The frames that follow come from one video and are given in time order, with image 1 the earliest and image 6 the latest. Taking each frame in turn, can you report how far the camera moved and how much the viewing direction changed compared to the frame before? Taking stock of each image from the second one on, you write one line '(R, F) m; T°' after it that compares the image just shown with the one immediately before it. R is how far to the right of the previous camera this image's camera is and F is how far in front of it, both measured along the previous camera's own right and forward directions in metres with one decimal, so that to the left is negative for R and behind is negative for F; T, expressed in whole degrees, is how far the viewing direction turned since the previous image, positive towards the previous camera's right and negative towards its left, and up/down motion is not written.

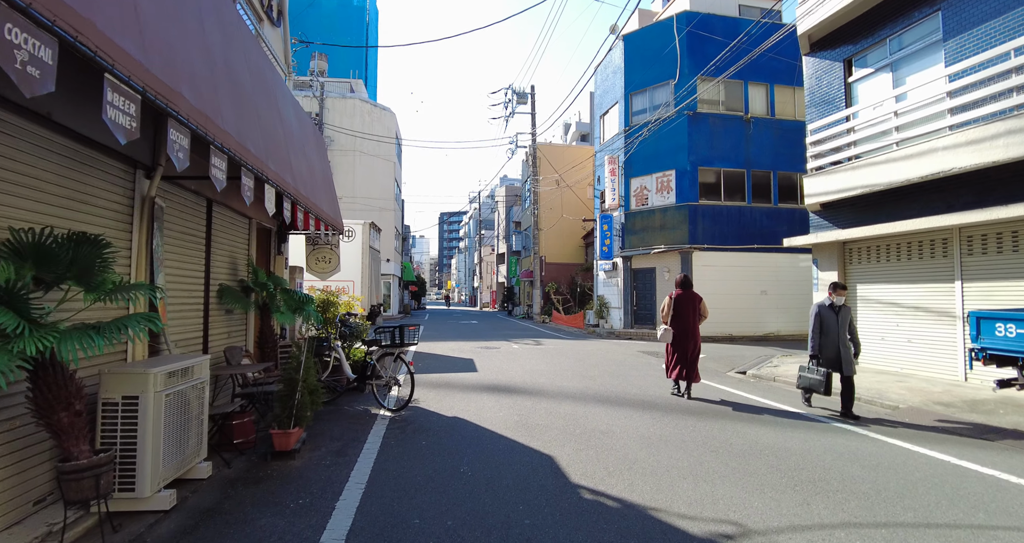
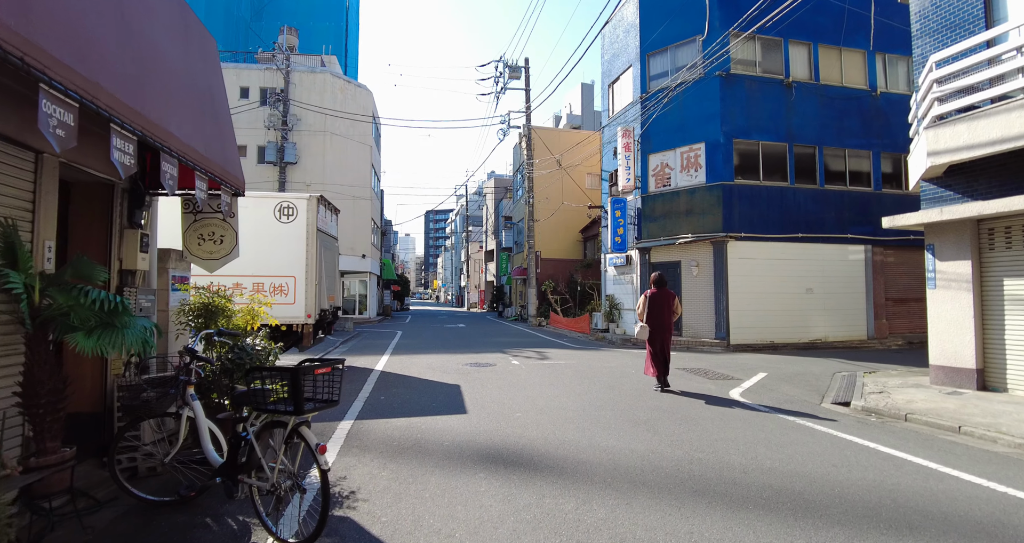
(-0.3, +3.4) m; +1°
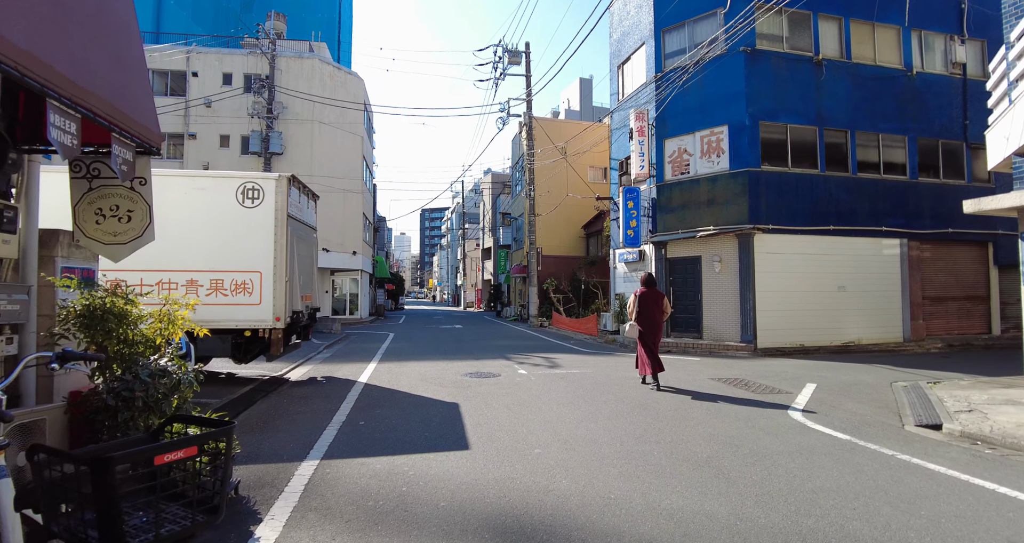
(-0.2, +1.5) m; 0°
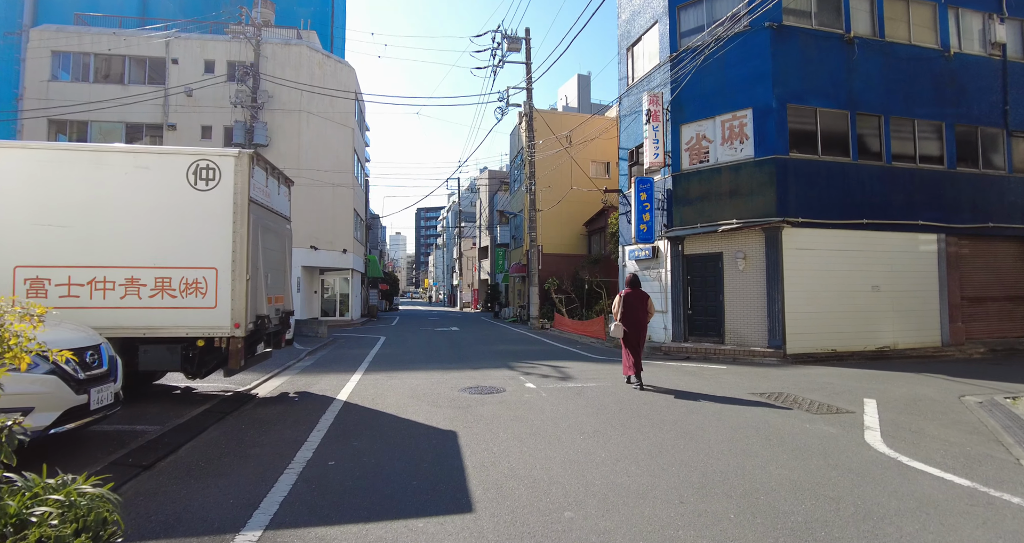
(-0.2, +1.4) m; 0°
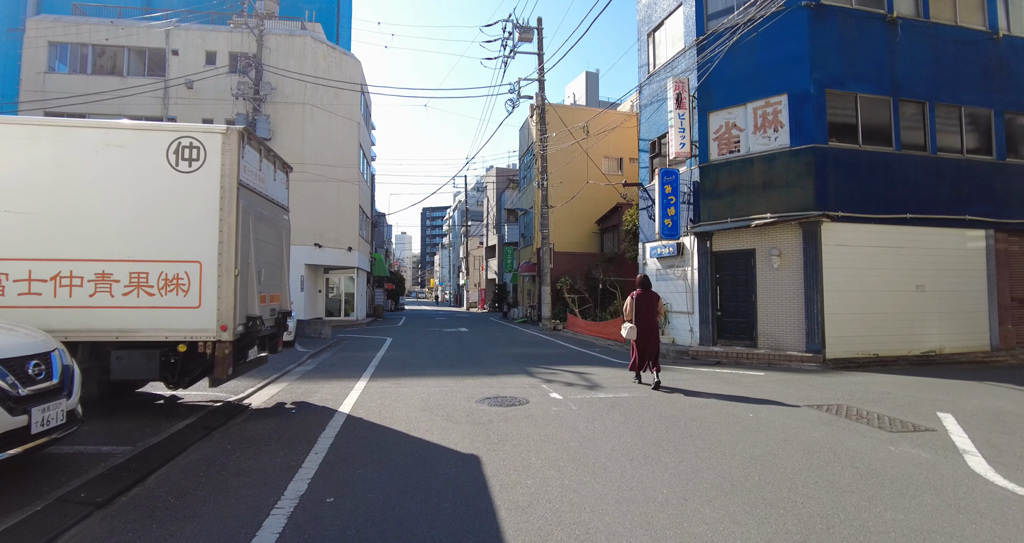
(-0.3, +0.9) m; -1°
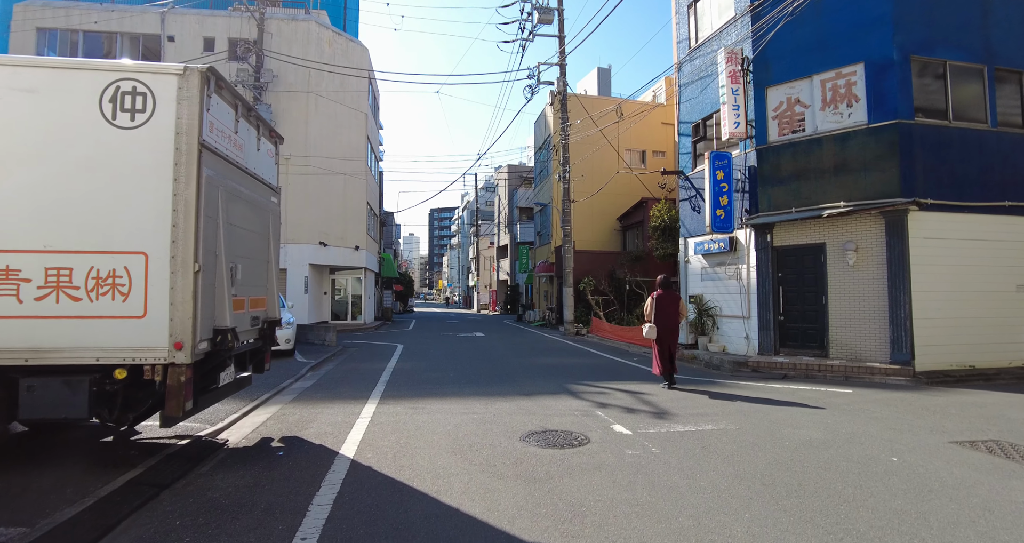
(-0.5, +1.7) m; -1°
